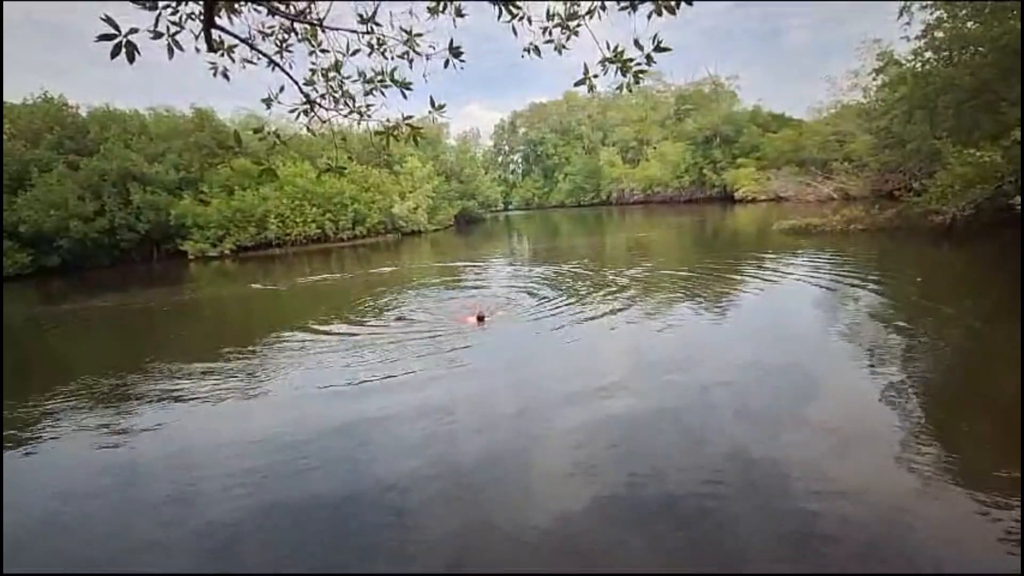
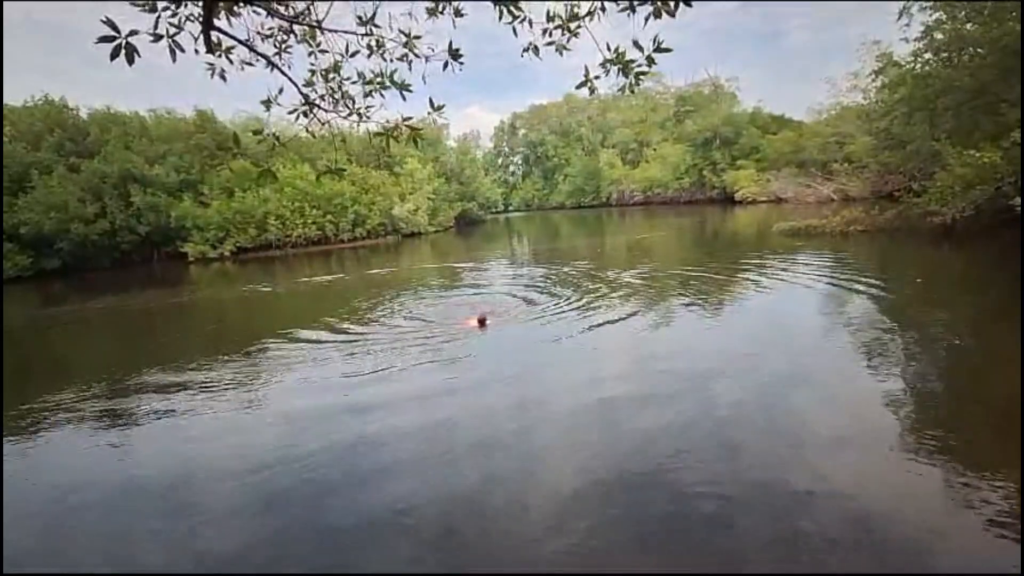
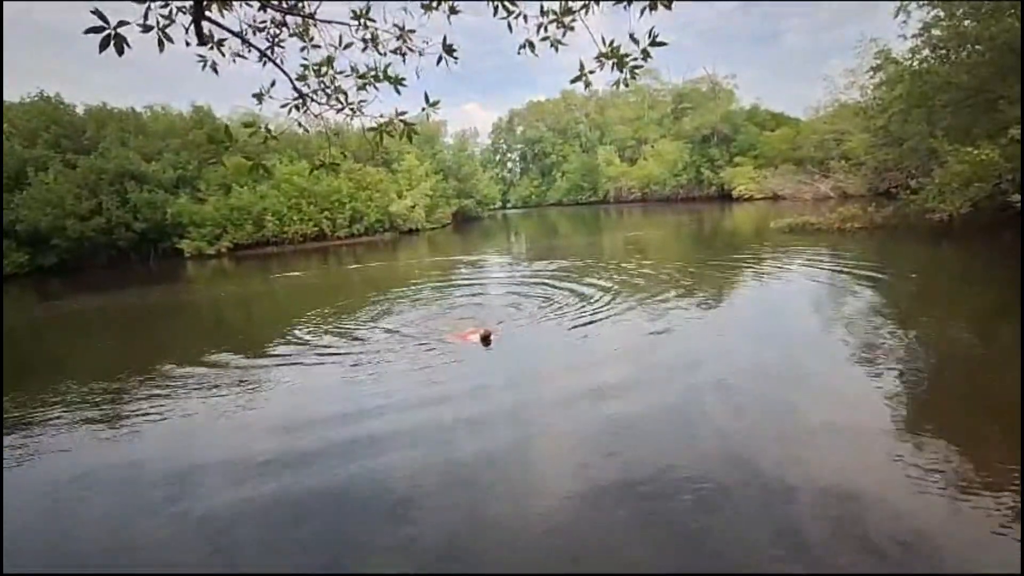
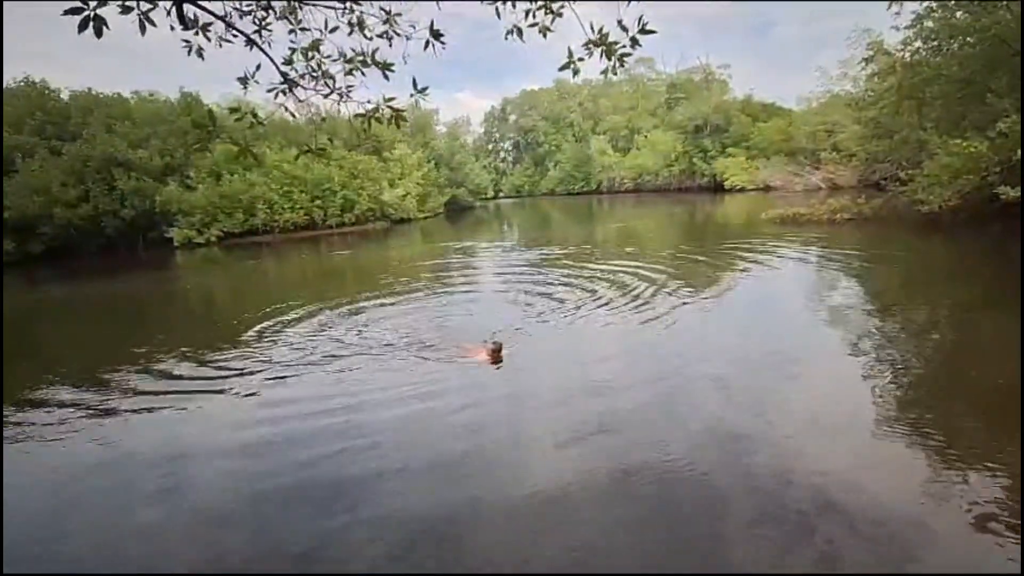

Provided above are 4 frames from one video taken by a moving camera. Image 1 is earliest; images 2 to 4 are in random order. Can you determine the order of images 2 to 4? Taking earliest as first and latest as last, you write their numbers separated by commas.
2, 3, 4
